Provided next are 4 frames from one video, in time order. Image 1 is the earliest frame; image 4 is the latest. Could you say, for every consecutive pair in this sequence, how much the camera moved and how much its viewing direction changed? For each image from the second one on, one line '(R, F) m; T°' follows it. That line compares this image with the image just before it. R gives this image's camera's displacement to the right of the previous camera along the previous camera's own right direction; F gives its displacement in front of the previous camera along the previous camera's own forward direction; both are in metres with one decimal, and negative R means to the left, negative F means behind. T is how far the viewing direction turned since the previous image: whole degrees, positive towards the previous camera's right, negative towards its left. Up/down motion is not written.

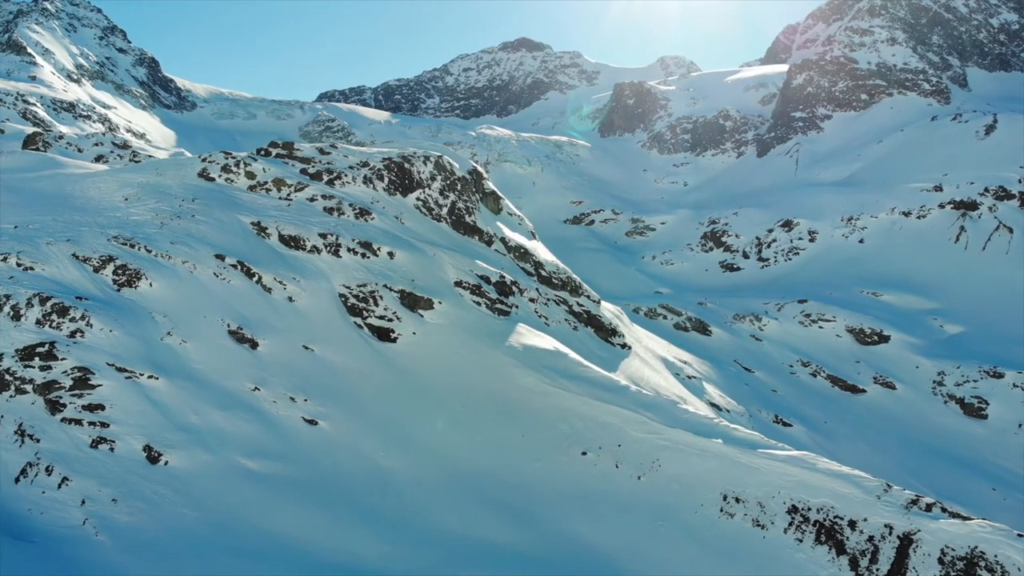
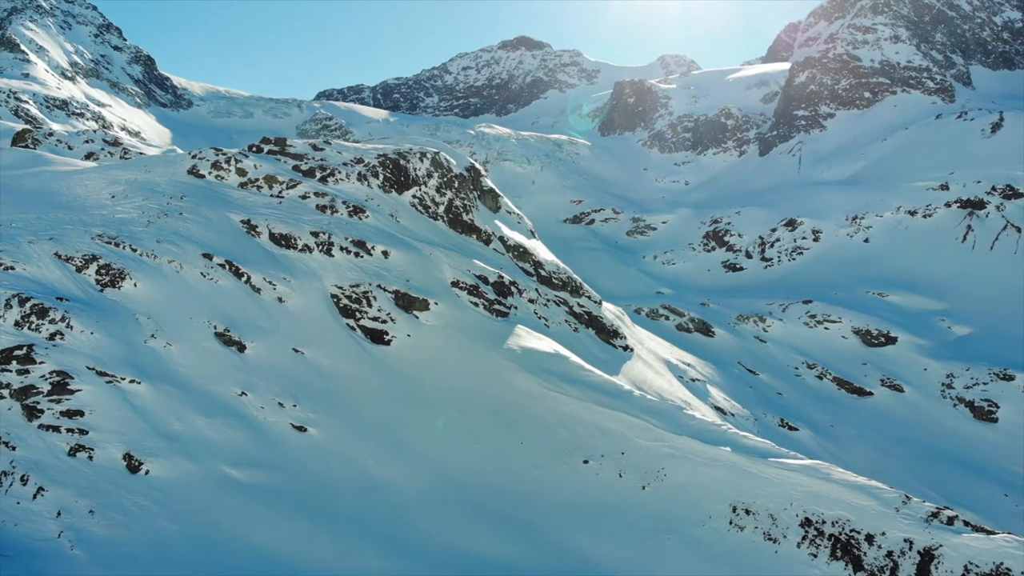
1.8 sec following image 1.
(+0.1, +1.0) m; 0°
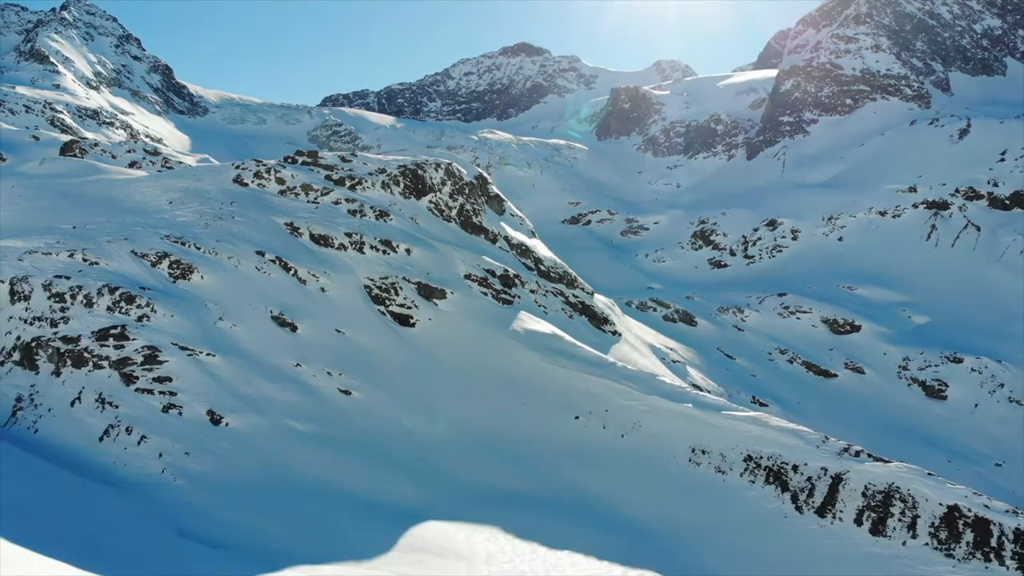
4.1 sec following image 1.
(-0.2, -5.1) m; 0°
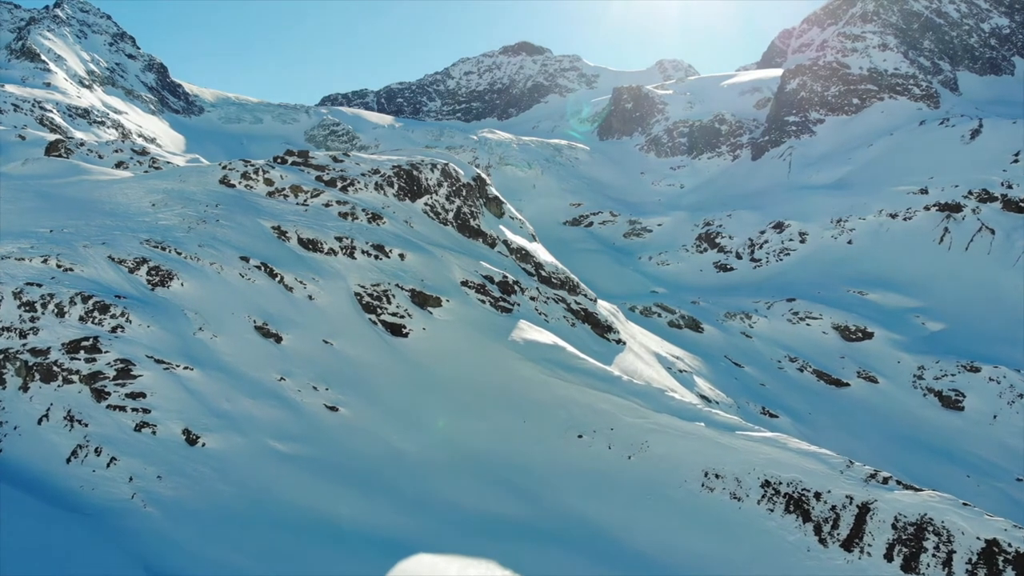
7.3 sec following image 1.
(+0.1, +1.8) m; 0°
